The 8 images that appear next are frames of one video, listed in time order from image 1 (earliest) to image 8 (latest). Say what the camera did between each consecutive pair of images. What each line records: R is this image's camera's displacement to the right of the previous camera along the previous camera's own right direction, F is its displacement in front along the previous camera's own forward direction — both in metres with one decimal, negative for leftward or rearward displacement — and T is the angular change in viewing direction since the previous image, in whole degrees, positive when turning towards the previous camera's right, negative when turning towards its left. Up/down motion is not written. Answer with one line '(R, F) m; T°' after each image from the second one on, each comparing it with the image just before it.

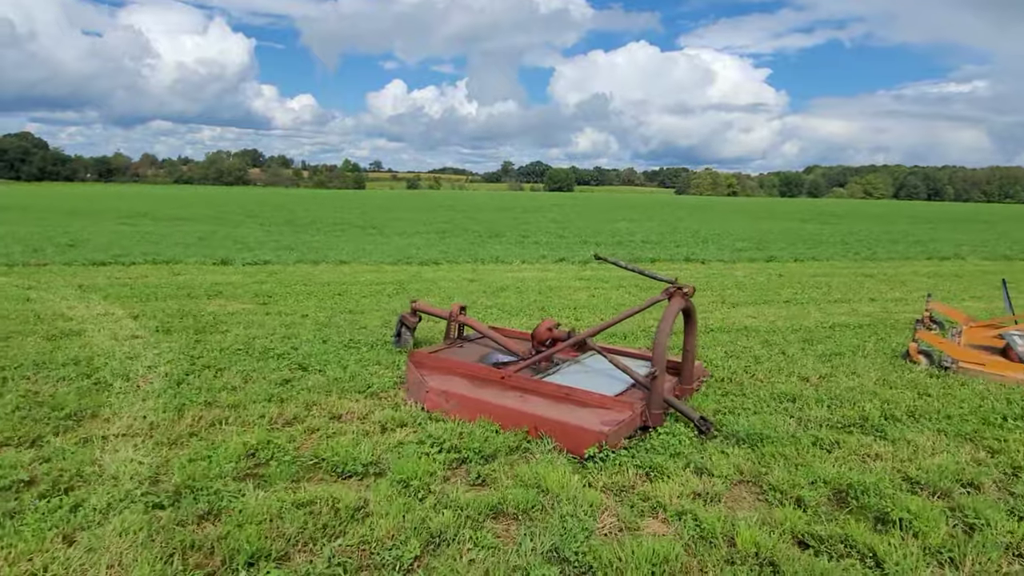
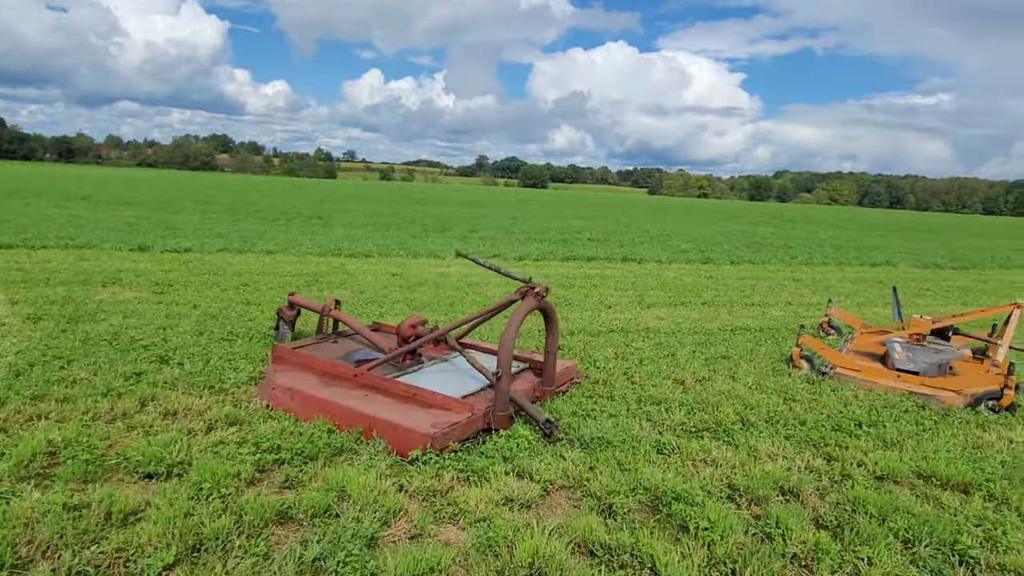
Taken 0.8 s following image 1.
(+1.2, +0.1) m; +3°
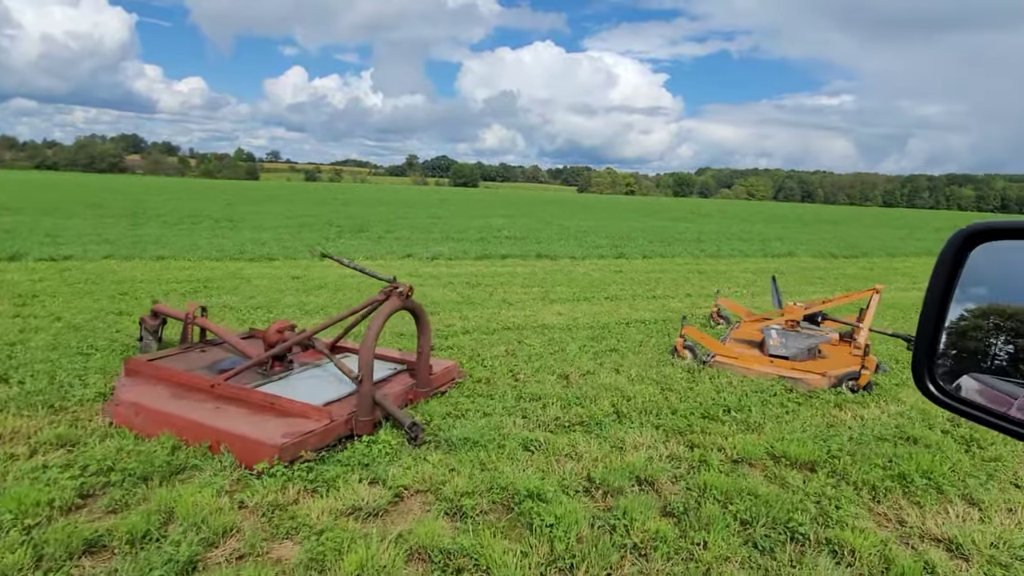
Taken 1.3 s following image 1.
(+0.7, +0.1) m; +6°
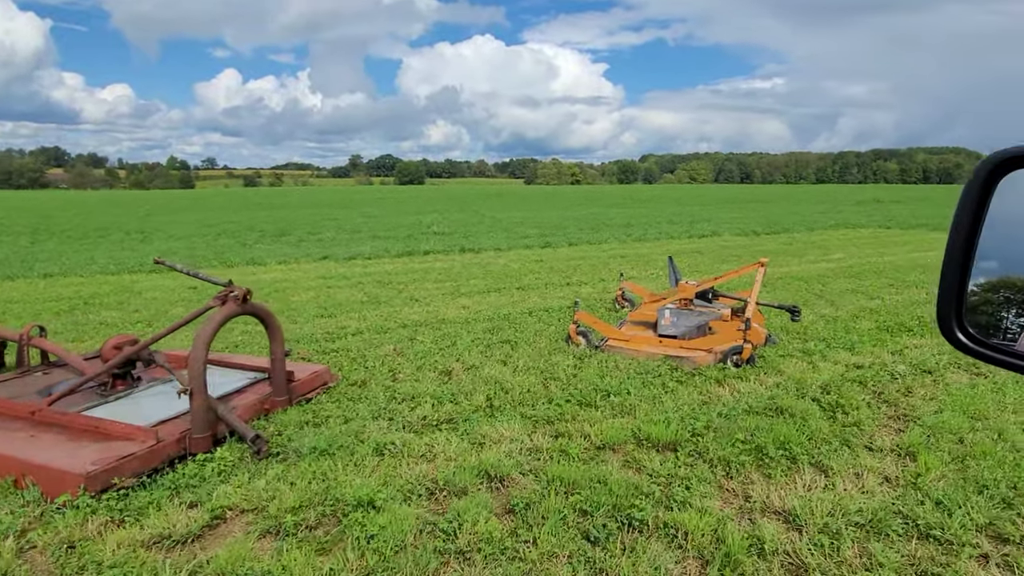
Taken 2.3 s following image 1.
(+0.9, +0.2) m; +4°
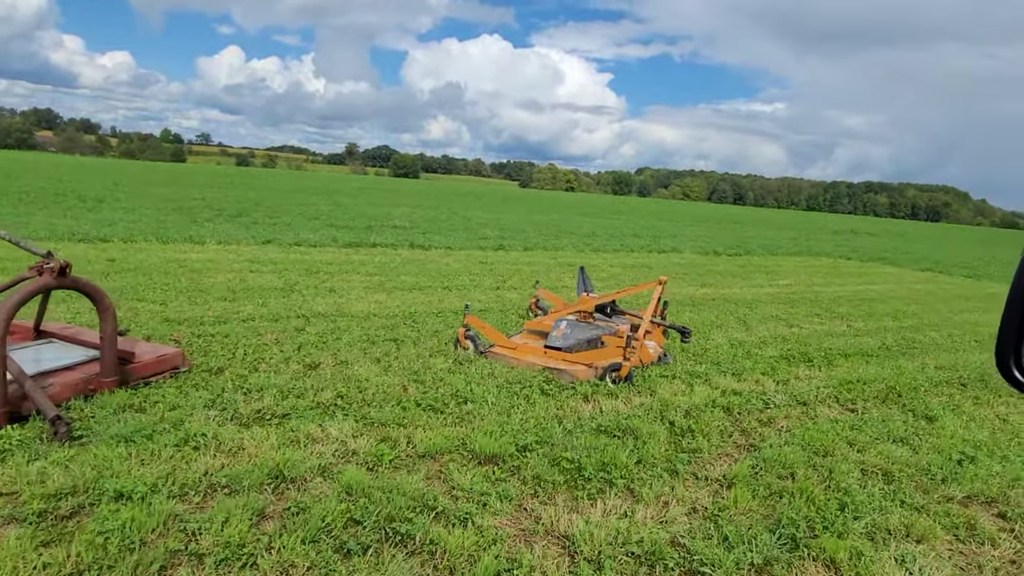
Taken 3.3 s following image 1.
(+1.3, +0.2) m; +1°
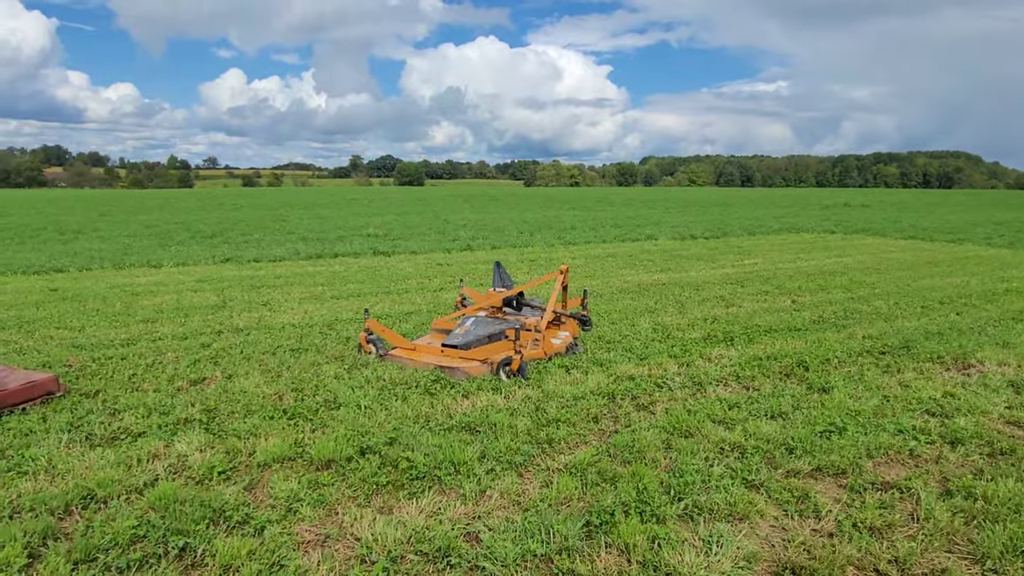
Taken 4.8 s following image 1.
(+1.6, +0.1) m; -1°
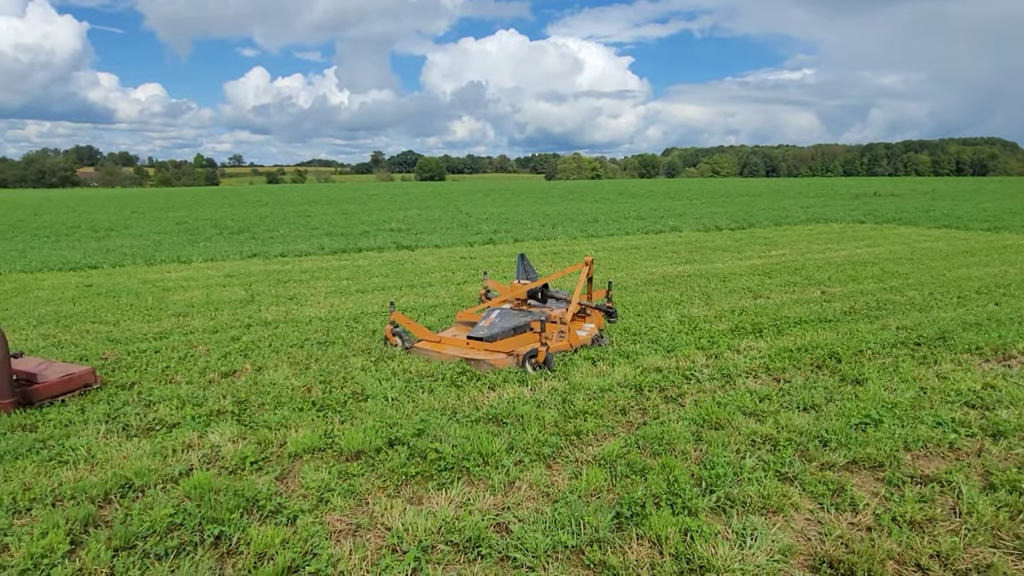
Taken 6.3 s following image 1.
(0.0, 0.0) m; -2°
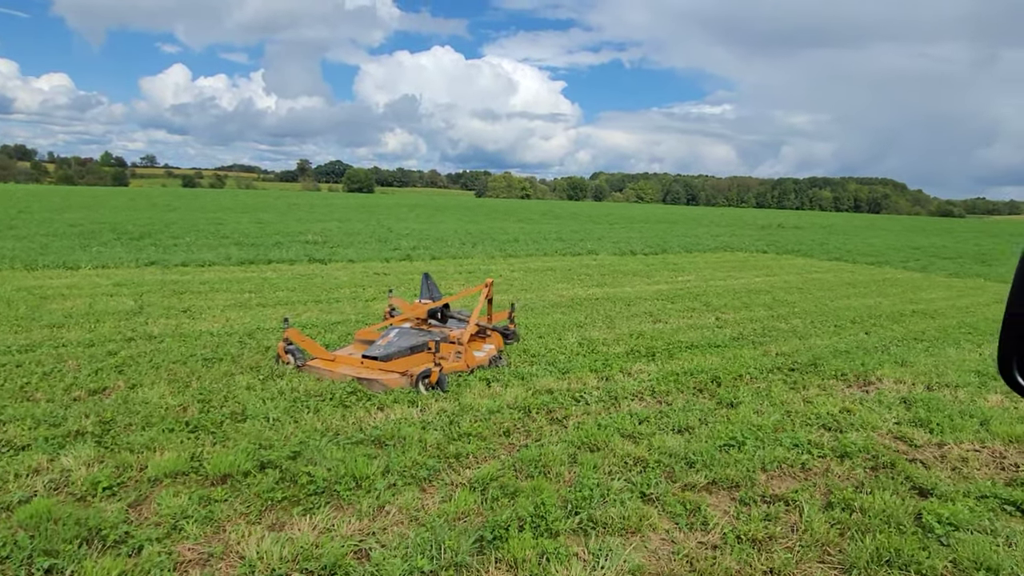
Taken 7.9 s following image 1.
(+0.4, -0.1) m; +7°
